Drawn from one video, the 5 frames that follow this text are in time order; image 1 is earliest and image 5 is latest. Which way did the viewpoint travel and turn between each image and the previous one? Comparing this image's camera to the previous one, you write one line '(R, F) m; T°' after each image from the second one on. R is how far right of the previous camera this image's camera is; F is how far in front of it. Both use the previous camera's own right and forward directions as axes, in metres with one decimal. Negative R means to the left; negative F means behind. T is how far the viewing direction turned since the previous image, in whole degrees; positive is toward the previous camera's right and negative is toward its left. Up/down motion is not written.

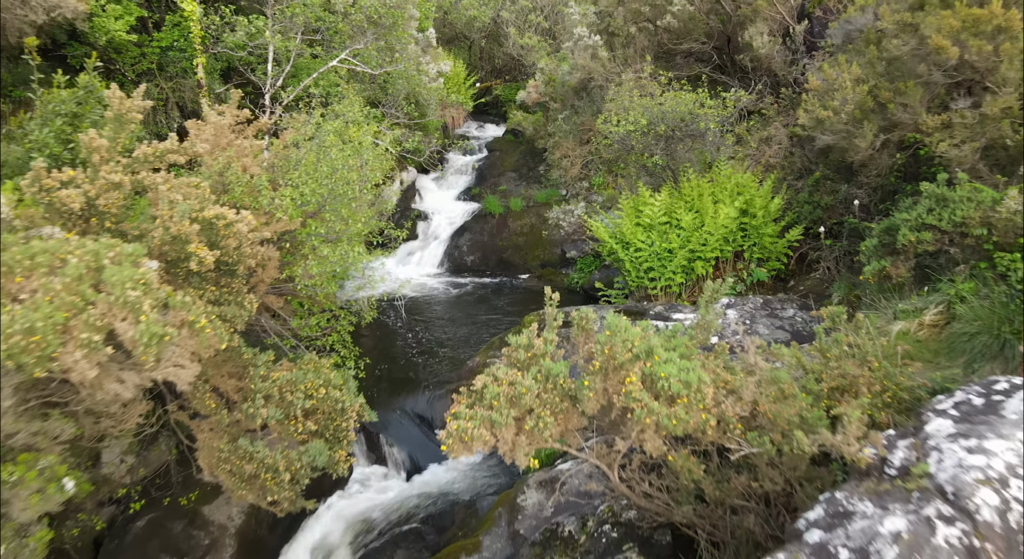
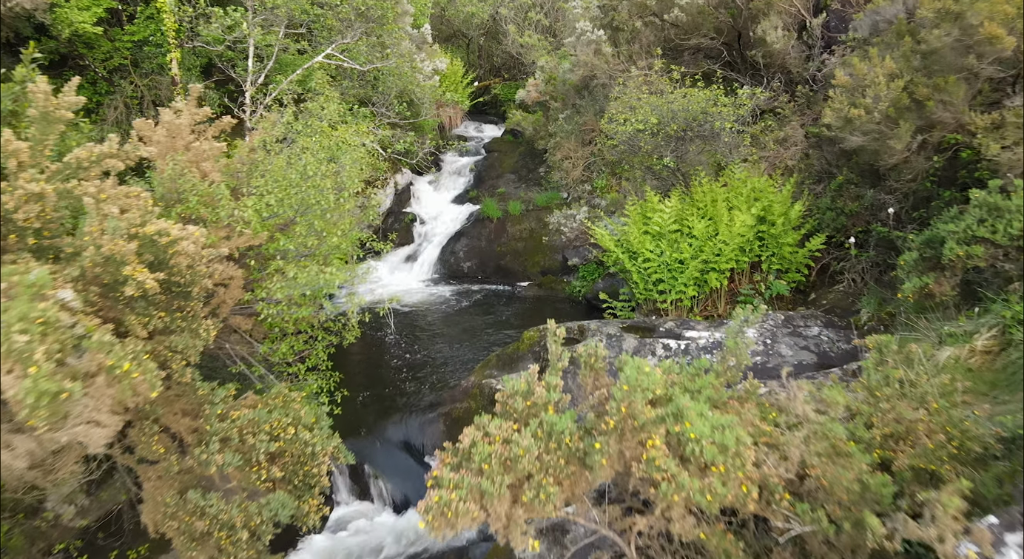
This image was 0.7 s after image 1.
(0.0, +0.5) m; 0°
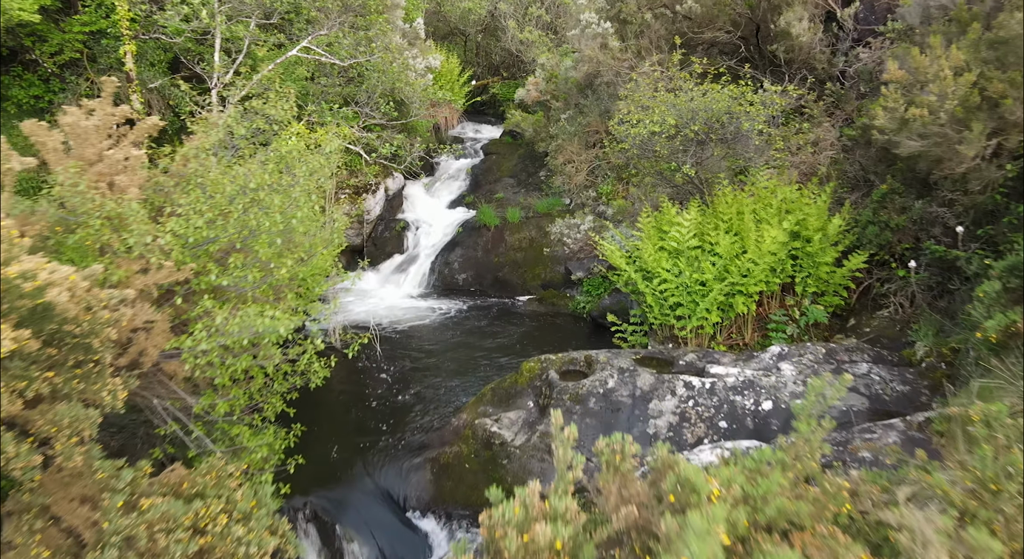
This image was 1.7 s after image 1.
(0.0, +0.8) m; 0°
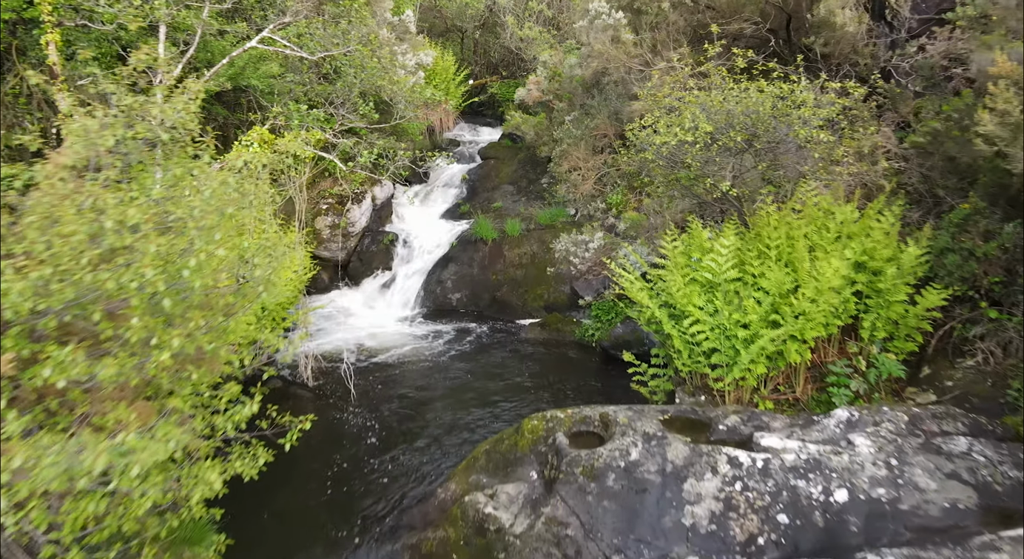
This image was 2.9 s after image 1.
(0.0, +1.0) m; 0°
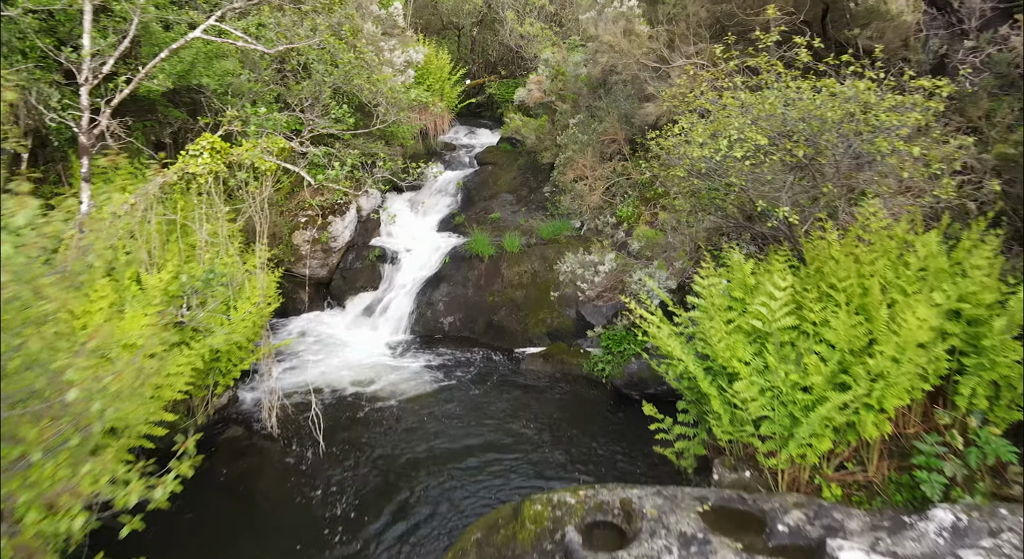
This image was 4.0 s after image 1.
(0.0, +1.0) m; 0°
